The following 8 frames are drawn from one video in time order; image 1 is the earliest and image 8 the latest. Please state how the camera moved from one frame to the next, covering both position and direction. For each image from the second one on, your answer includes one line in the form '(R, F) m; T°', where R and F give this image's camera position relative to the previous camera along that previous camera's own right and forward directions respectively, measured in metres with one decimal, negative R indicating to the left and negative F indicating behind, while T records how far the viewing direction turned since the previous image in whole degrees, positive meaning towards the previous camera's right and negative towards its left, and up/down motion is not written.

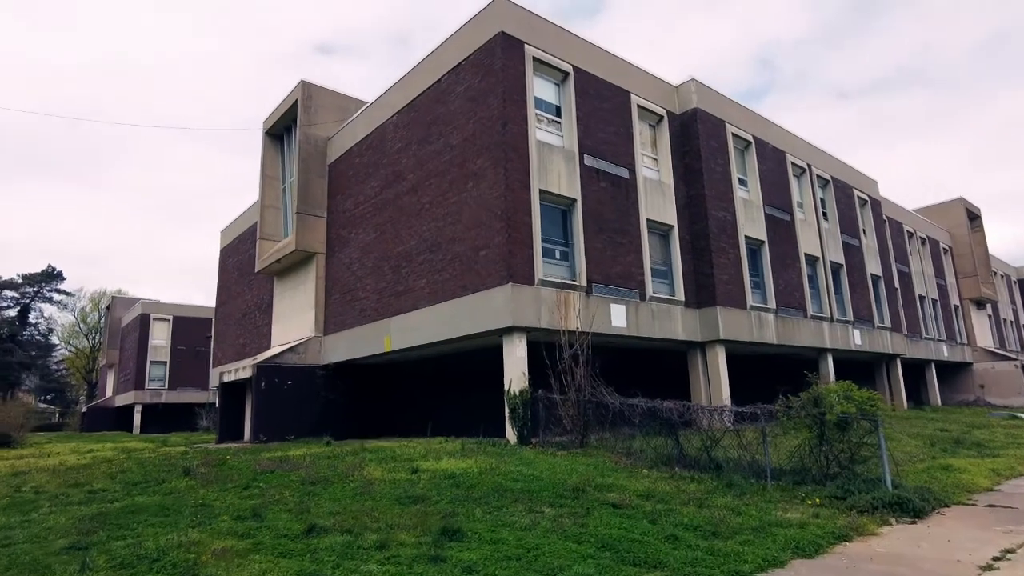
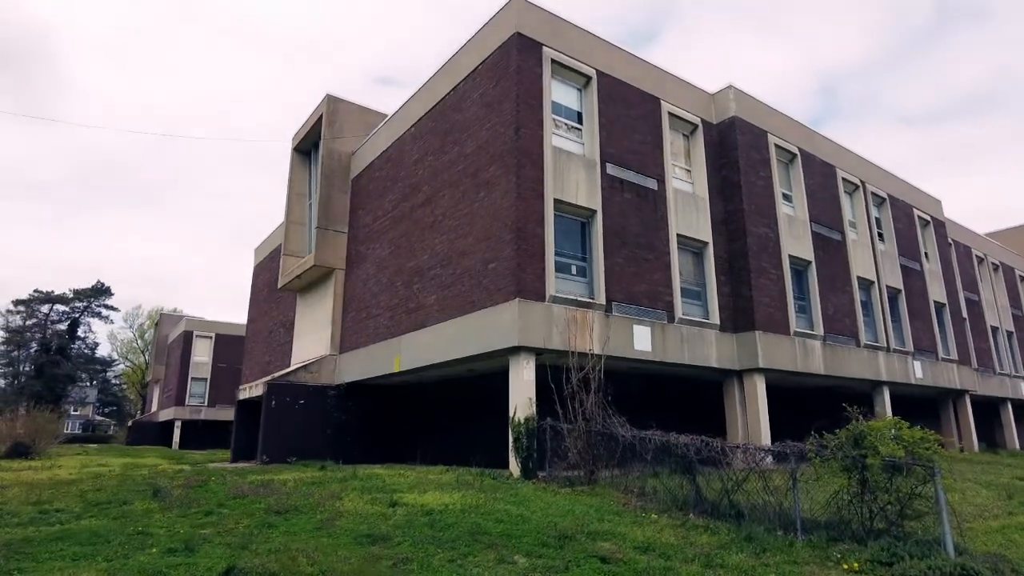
(+0.8, +1.2) m; -5°
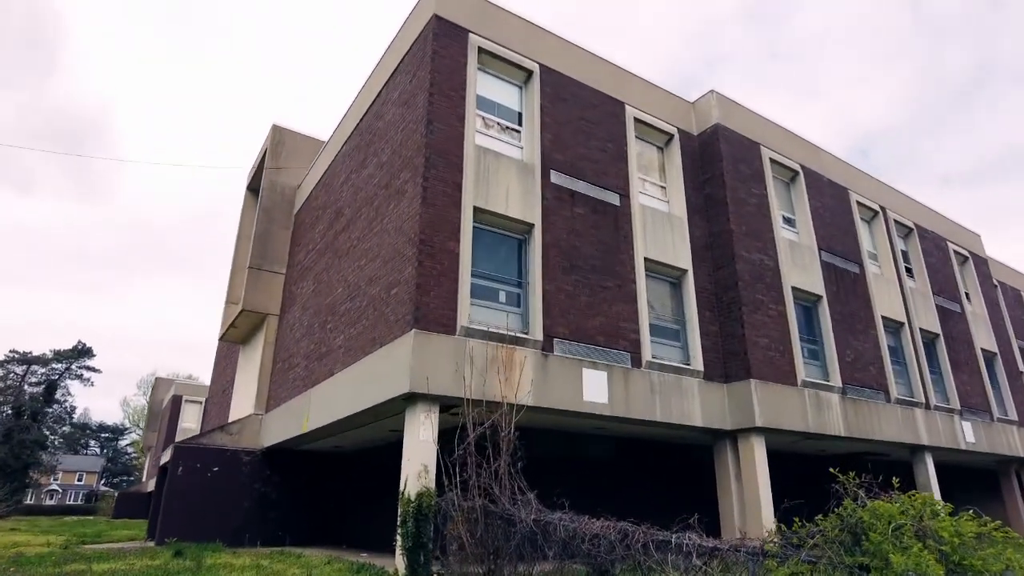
(+2.1, +3.1) m; -3°
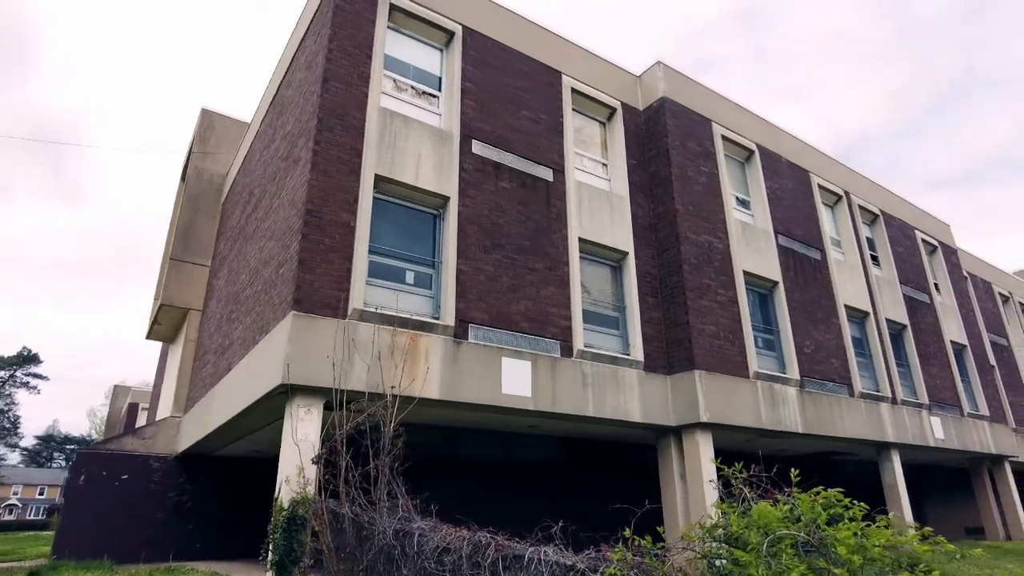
(+1.2, +1.2) m; +1°
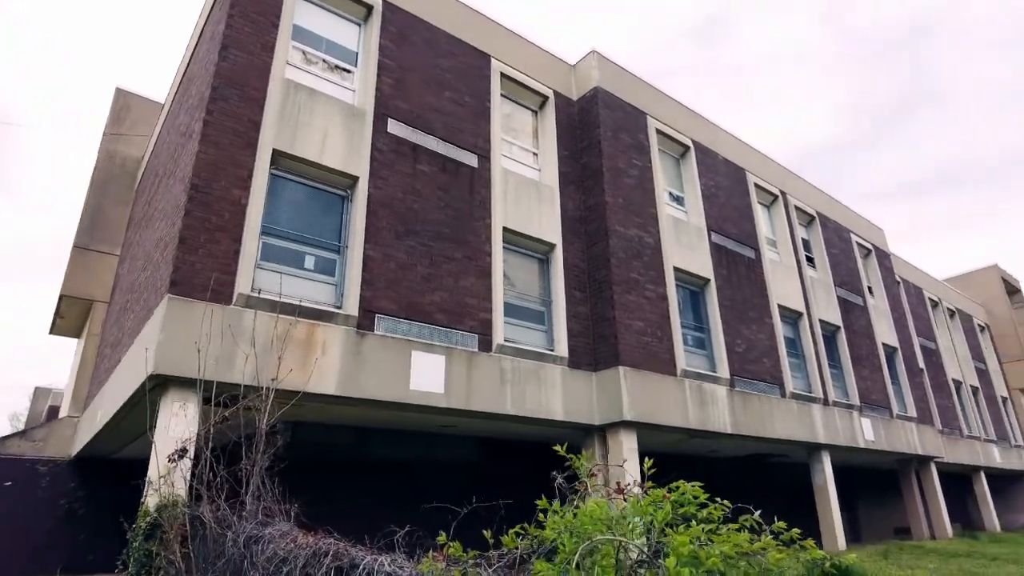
(+0.7, +0.6) m; +4°
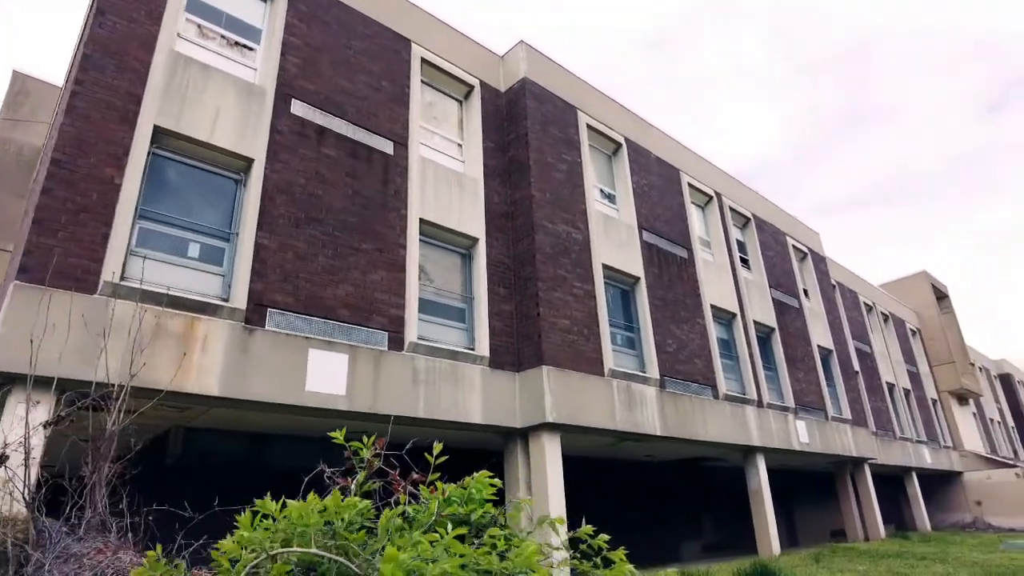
(+0.7, +0.6) m; +4°
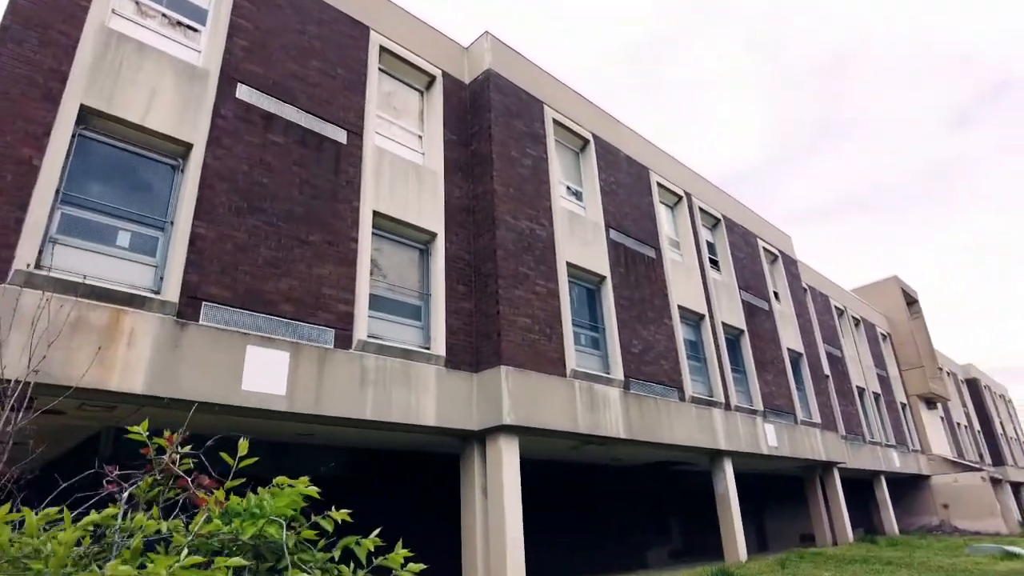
(+0.4, +0.4) m; +2°
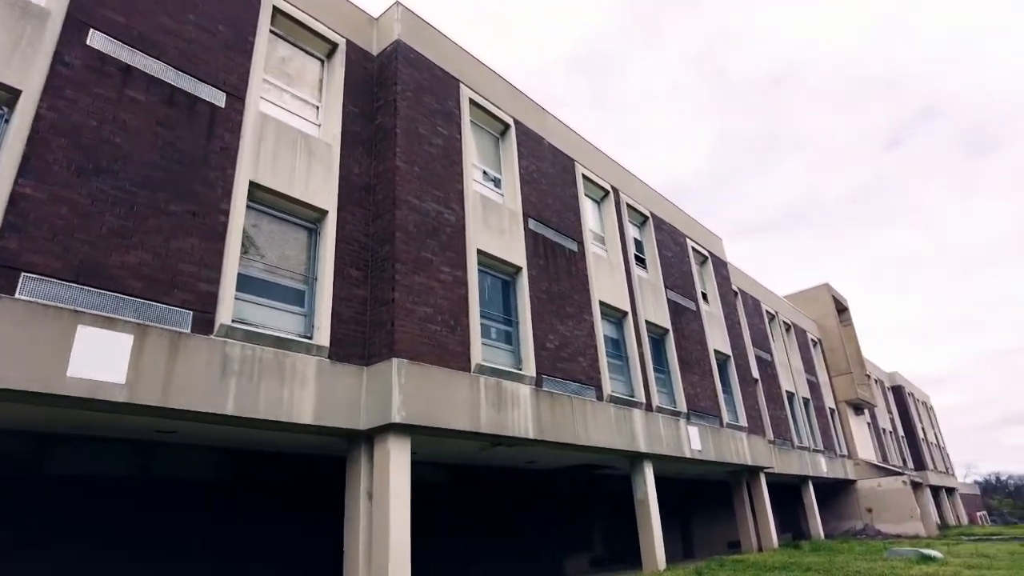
(+0.8, +0.8) m; +4°
